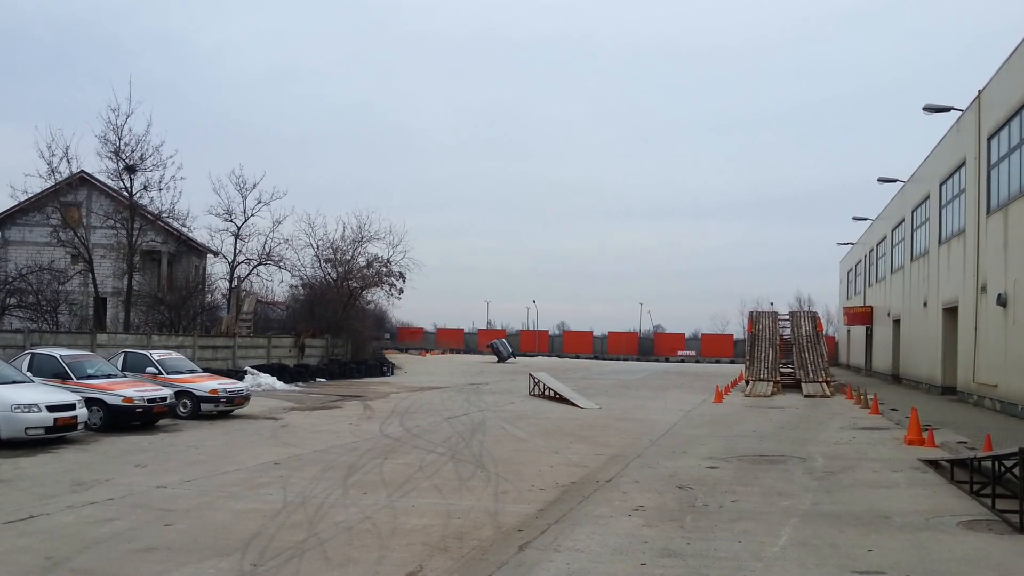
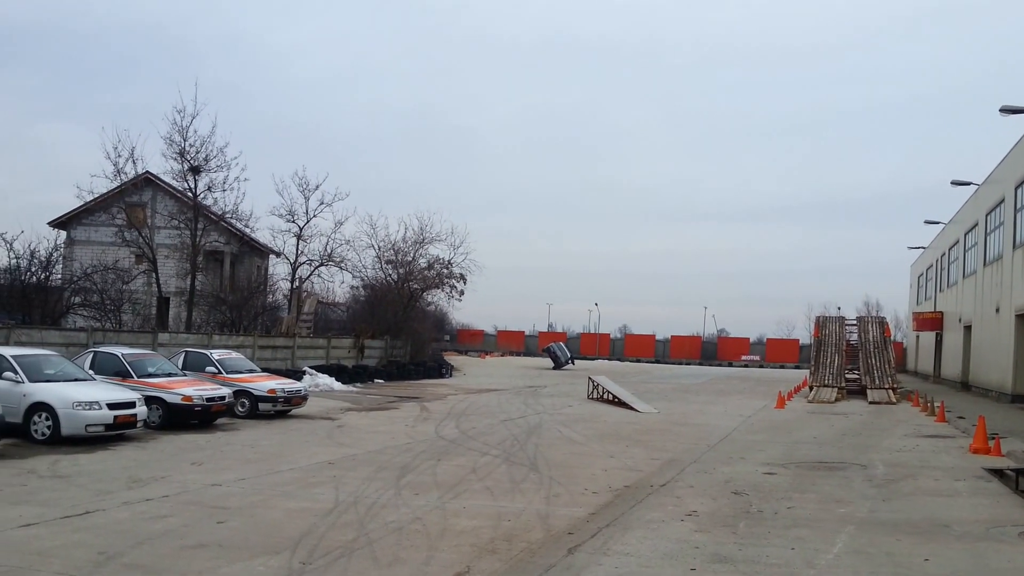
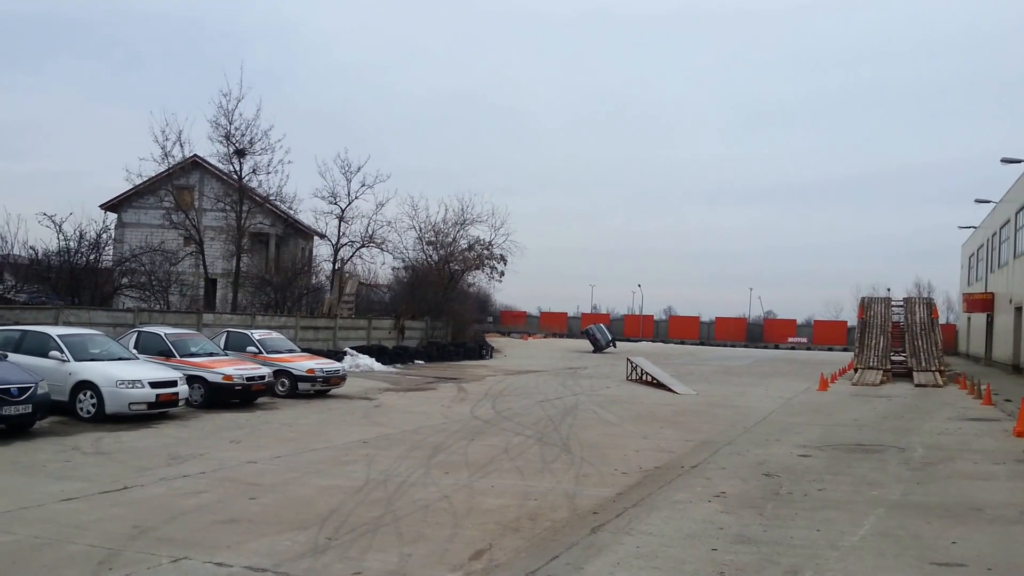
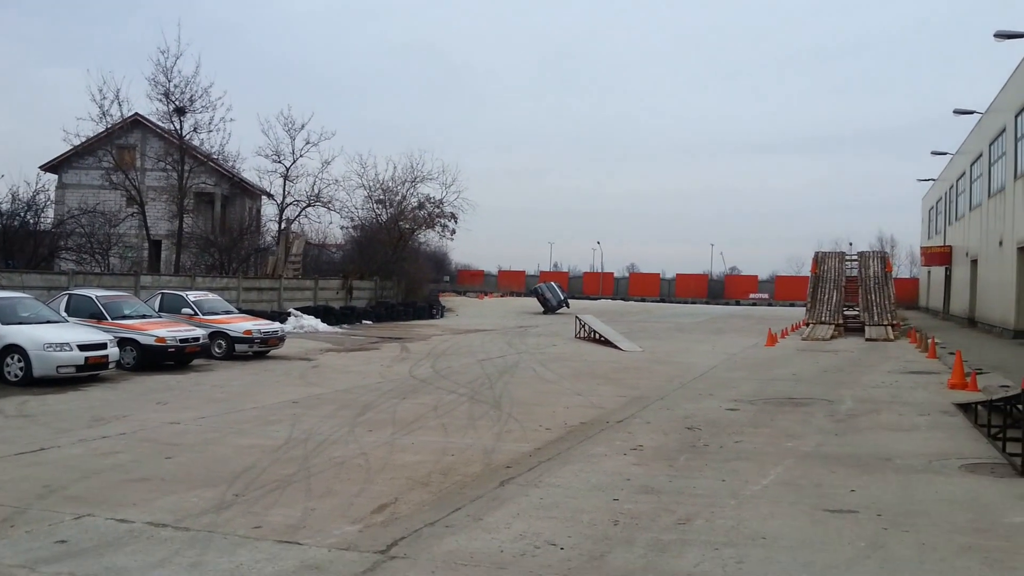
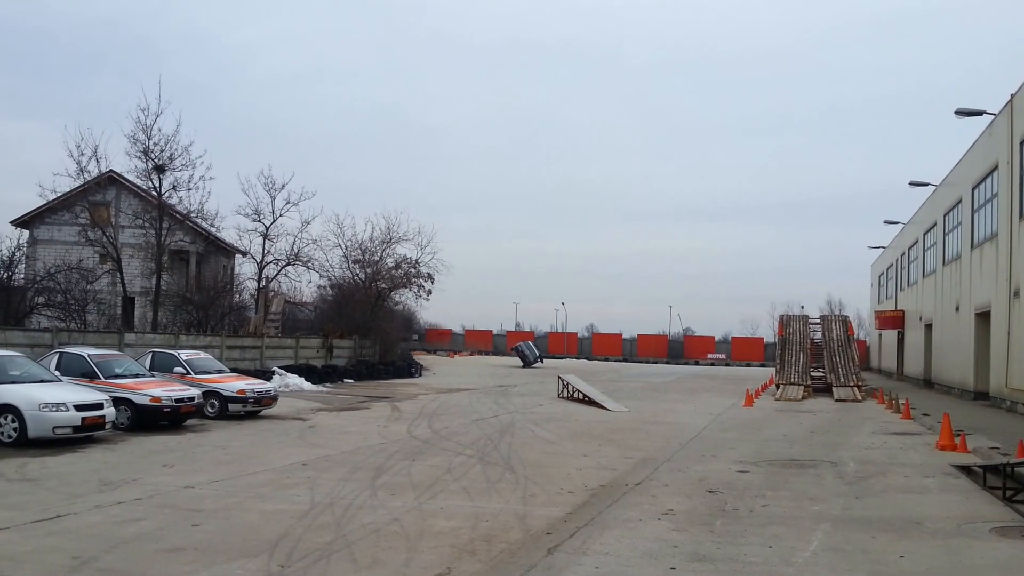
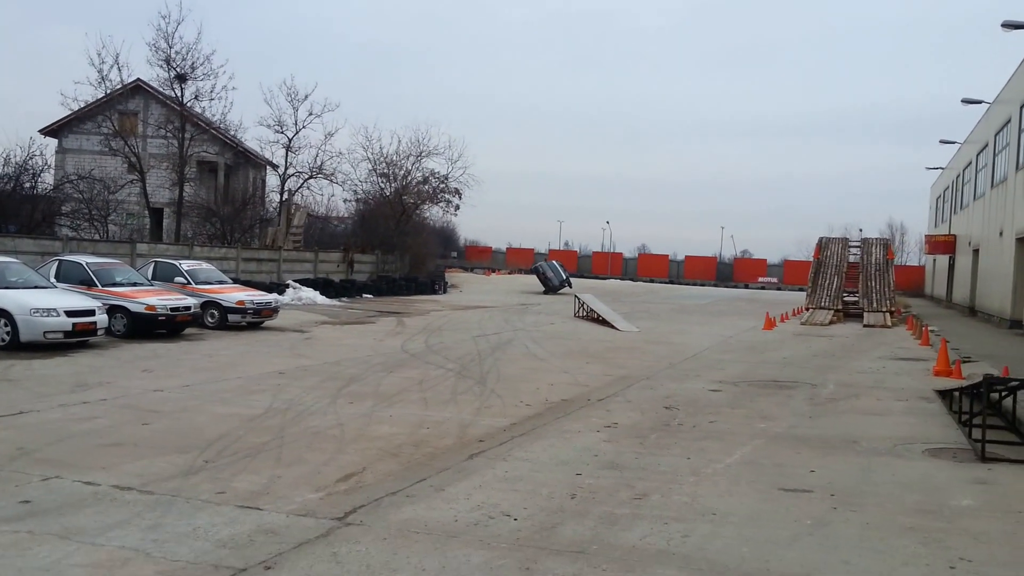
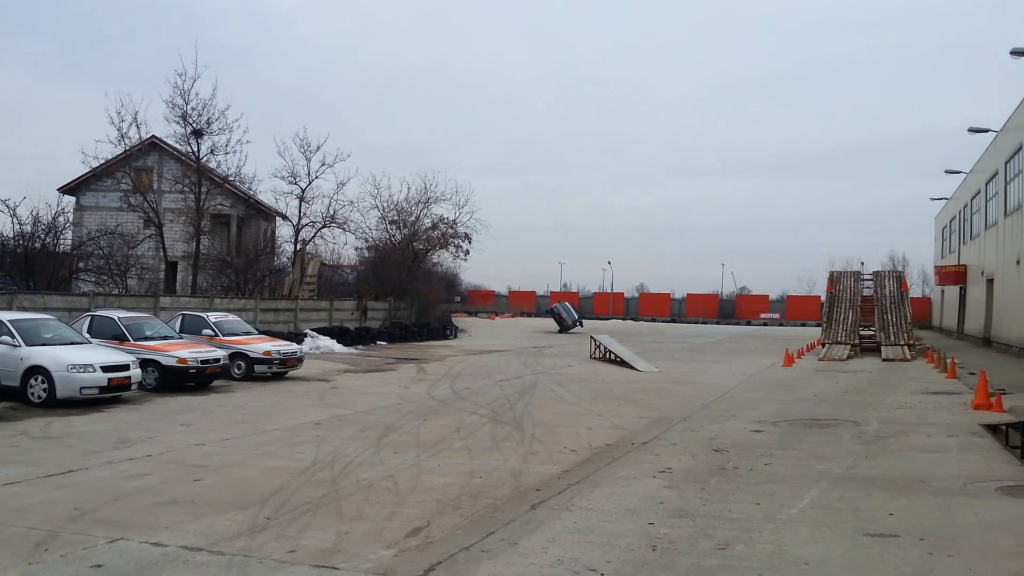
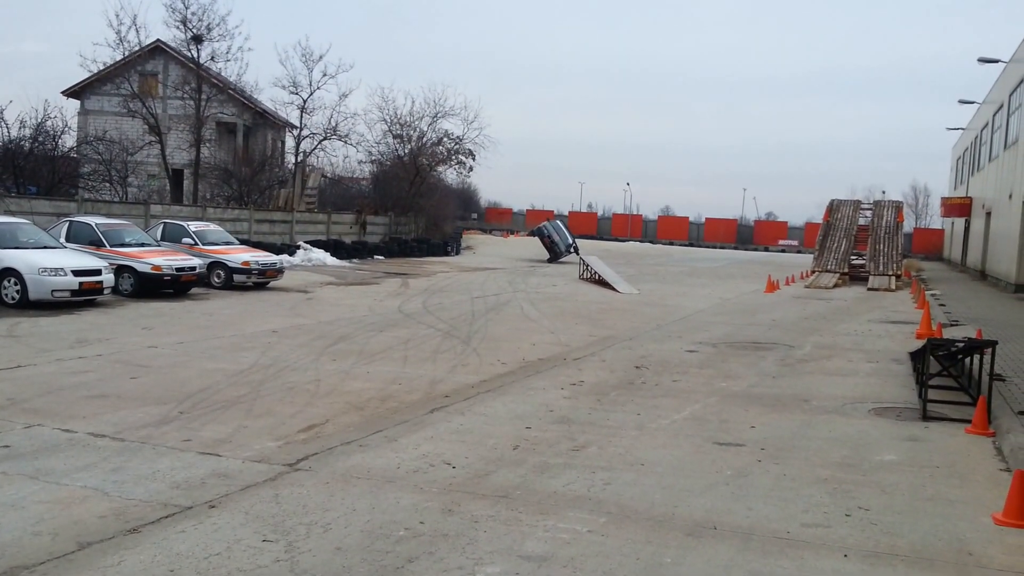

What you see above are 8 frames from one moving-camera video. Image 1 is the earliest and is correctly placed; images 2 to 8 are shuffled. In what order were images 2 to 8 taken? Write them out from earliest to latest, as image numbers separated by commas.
5, 2, 3, 7, 4, 6, 8
